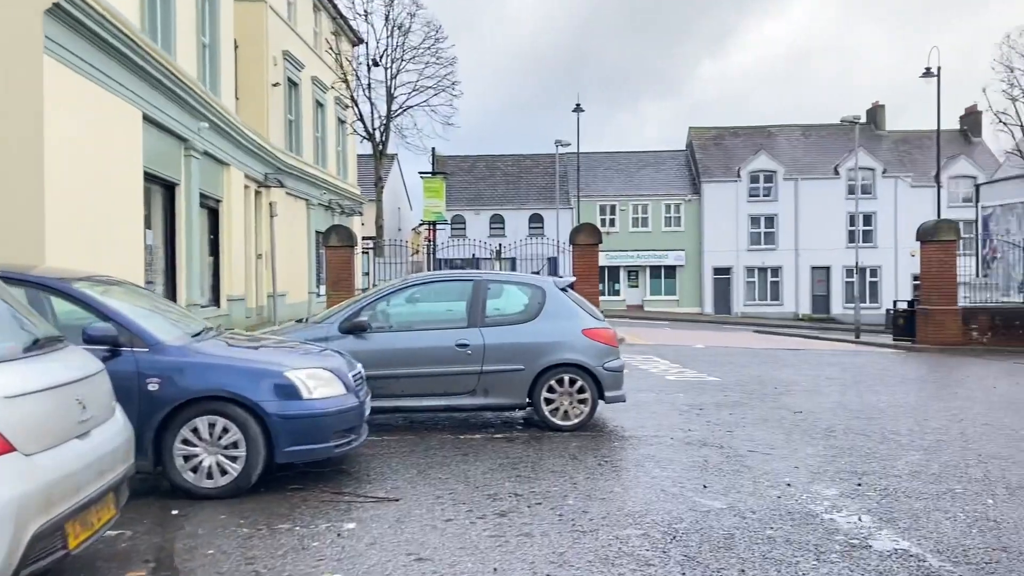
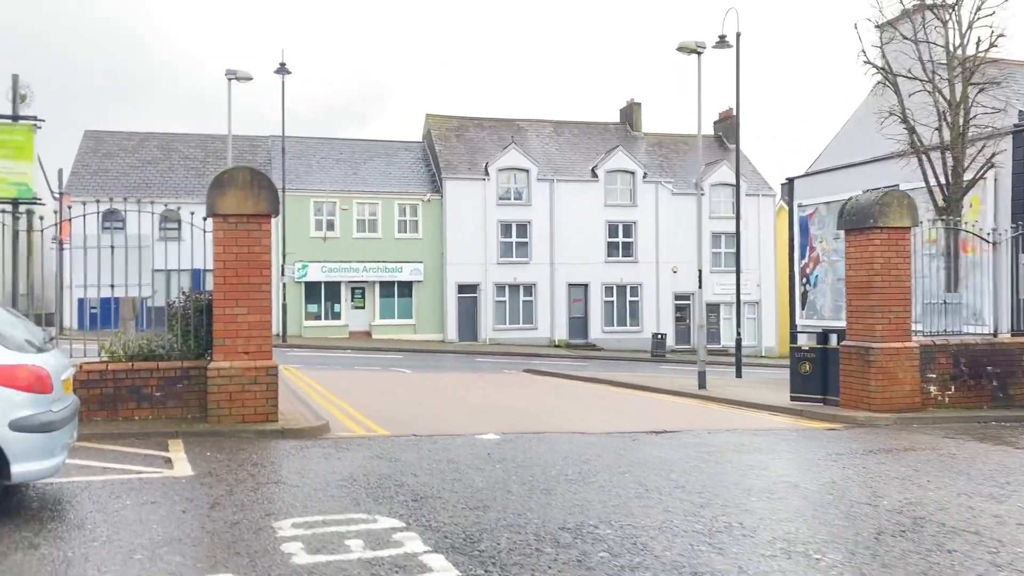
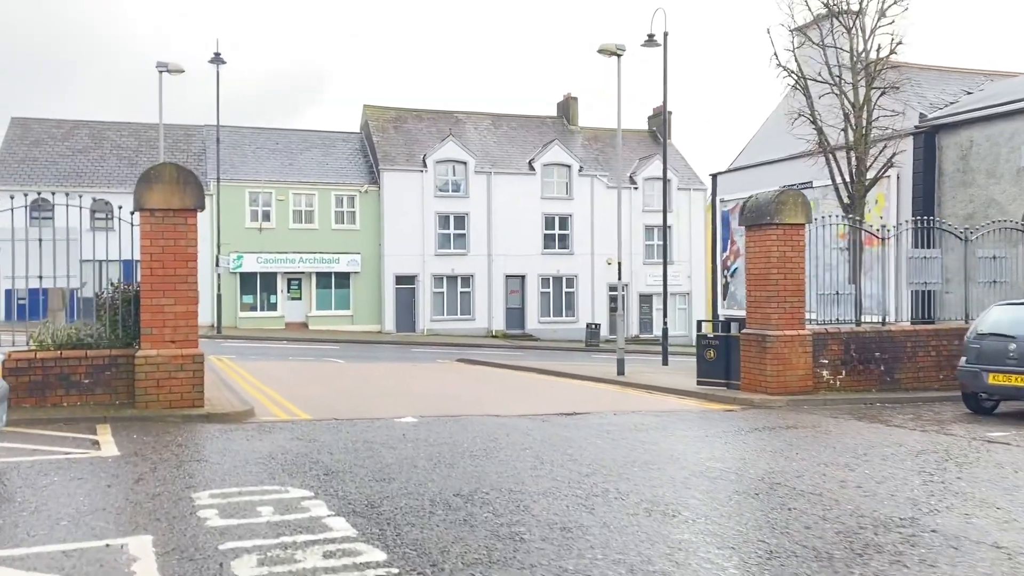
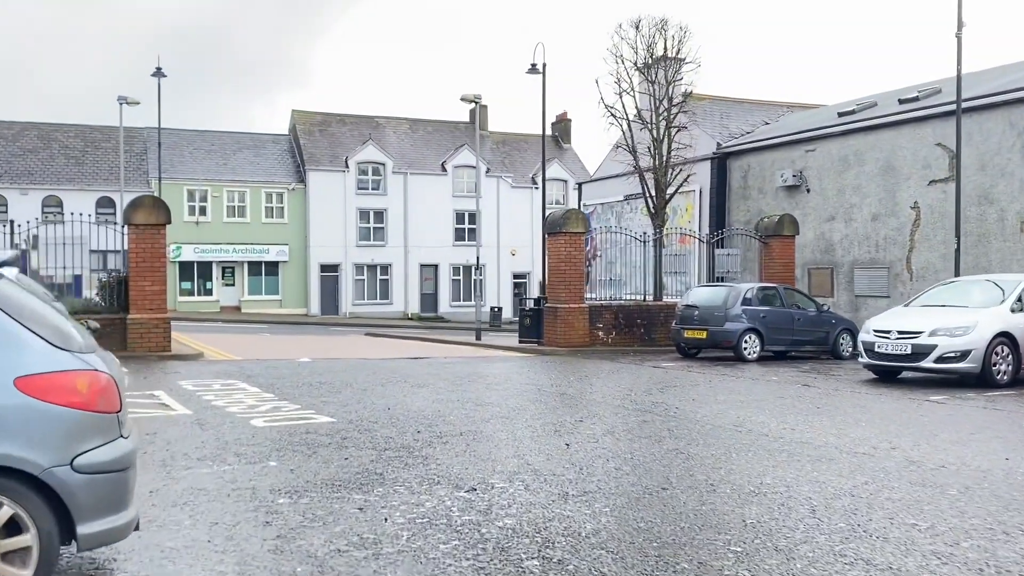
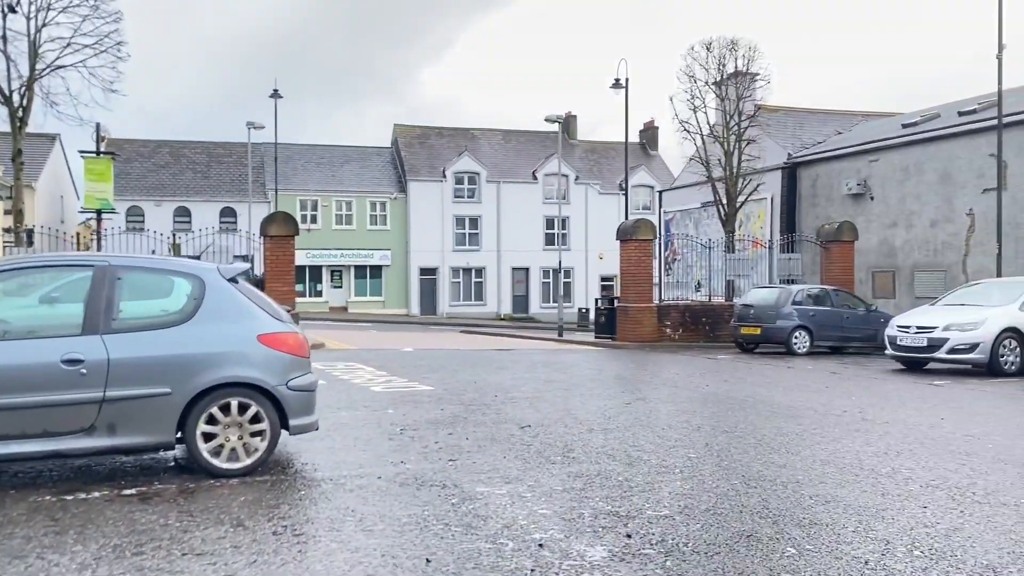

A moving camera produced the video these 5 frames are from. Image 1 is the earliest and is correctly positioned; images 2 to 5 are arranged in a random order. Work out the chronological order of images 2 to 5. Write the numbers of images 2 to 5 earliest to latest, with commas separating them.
5, 4, 3, 2
